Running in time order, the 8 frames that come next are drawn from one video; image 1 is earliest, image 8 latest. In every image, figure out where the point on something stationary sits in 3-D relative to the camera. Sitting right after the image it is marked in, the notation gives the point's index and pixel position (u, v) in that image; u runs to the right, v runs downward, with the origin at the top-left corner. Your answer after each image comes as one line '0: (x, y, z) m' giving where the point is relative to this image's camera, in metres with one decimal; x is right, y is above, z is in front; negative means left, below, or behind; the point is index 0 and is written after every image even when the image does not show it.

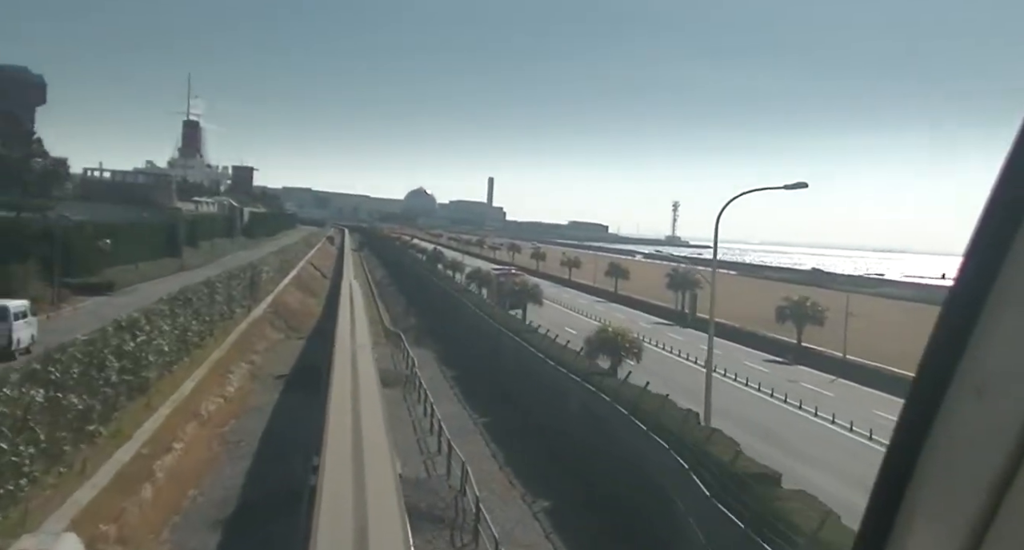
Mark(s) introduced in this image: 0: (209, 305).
0: (-8.4, -0.9, +19.2) m
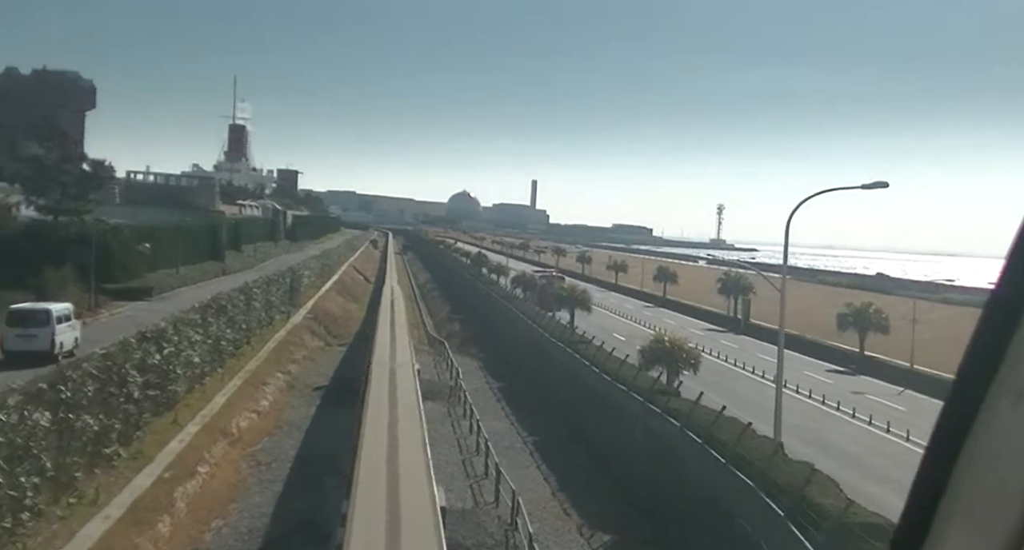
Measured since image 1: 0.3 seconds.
0: (-7.1, -1.1, +18.4) m
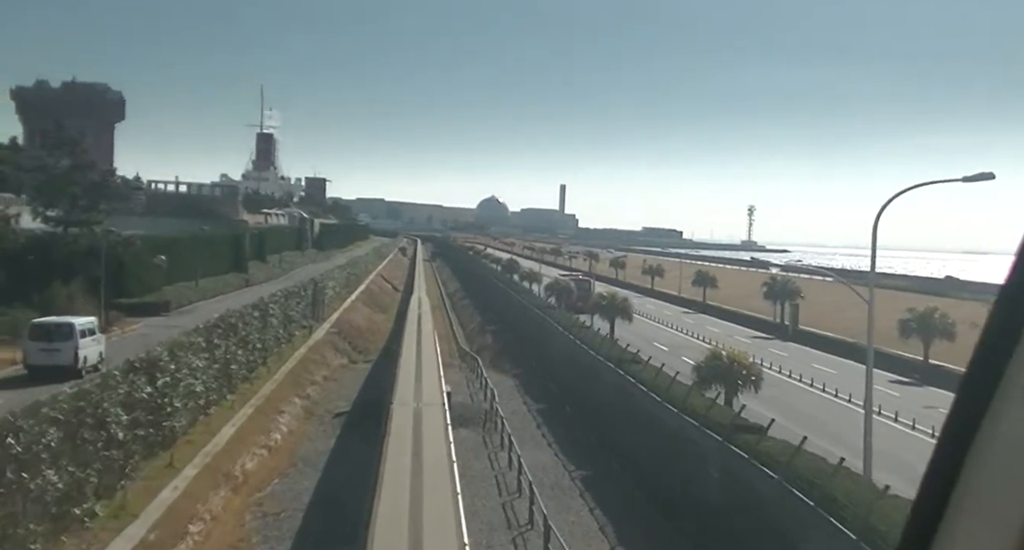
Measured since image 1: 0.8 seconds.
0: (-6.1, -1.4, +16.8) m
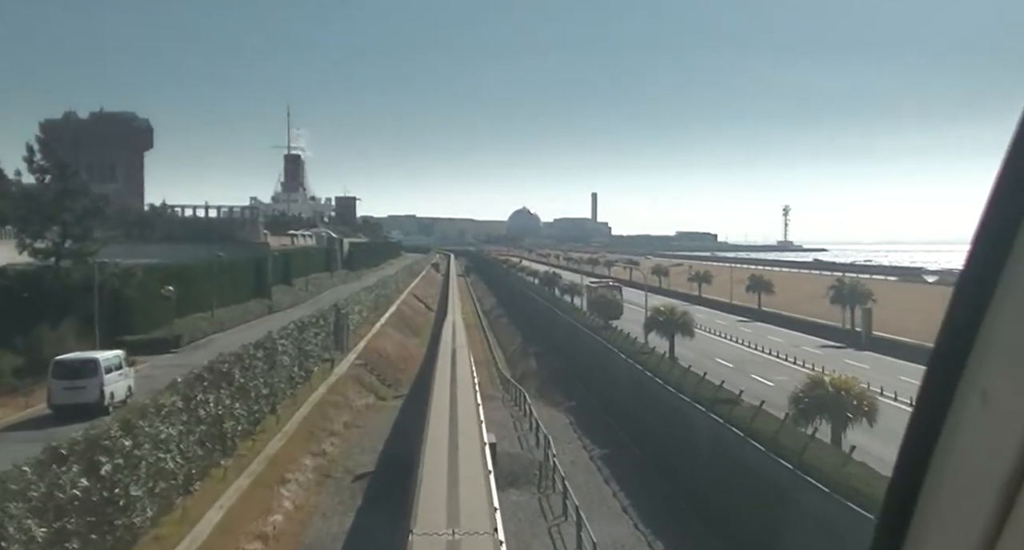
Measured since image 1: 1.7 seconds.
0: (-5.0, -2.1, +14.1) m
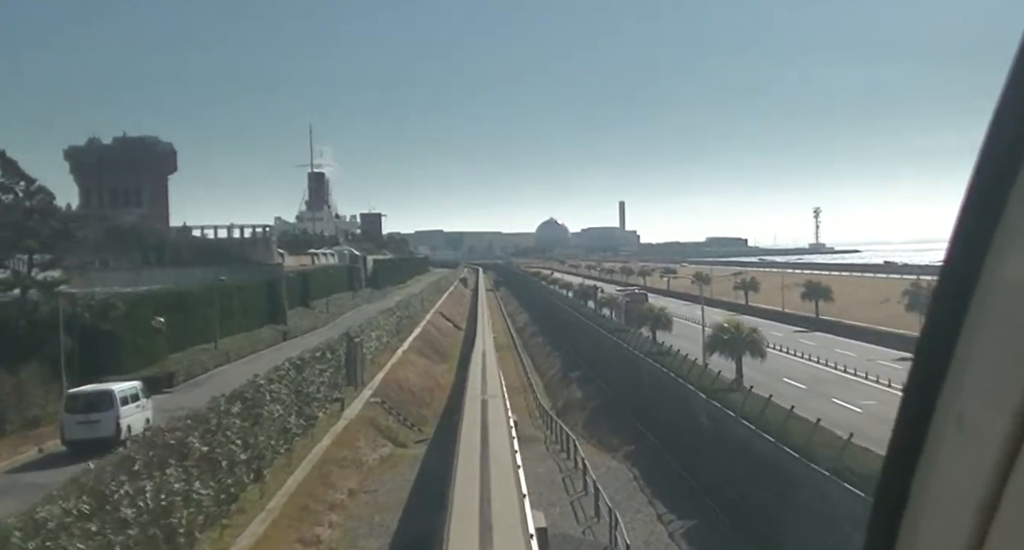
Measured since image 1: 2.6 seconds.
0: (-4.2, -2.6, +10.9) m
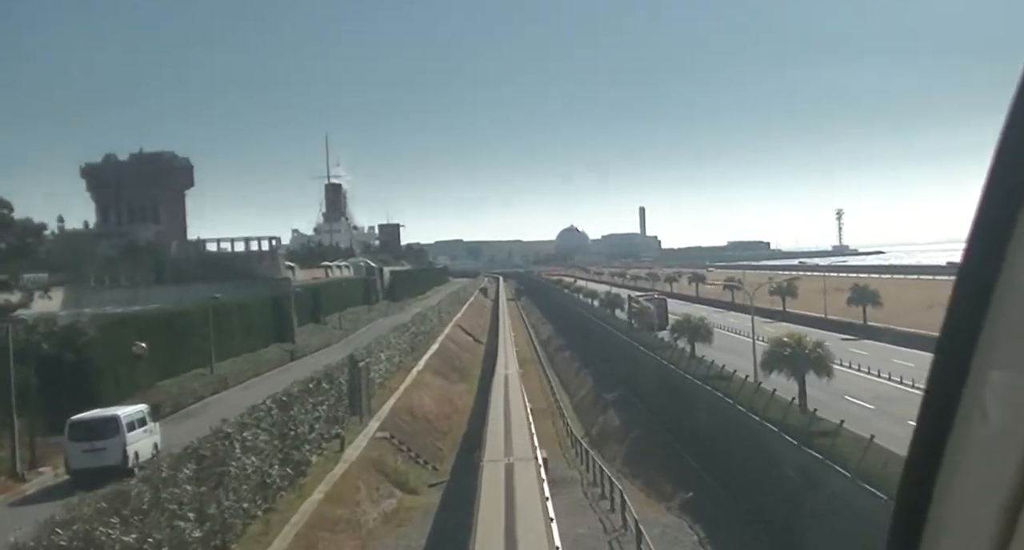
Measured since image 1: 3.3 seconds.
0: (-3.8, -2.8, +8.5) m
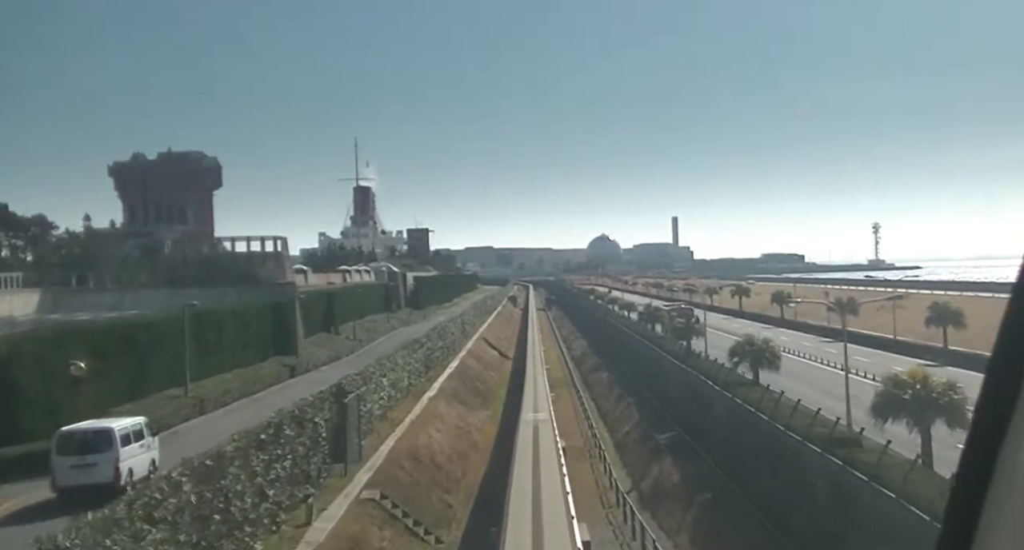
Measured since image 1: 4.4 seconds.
0: (-3.6, -2.9, +4.6) m
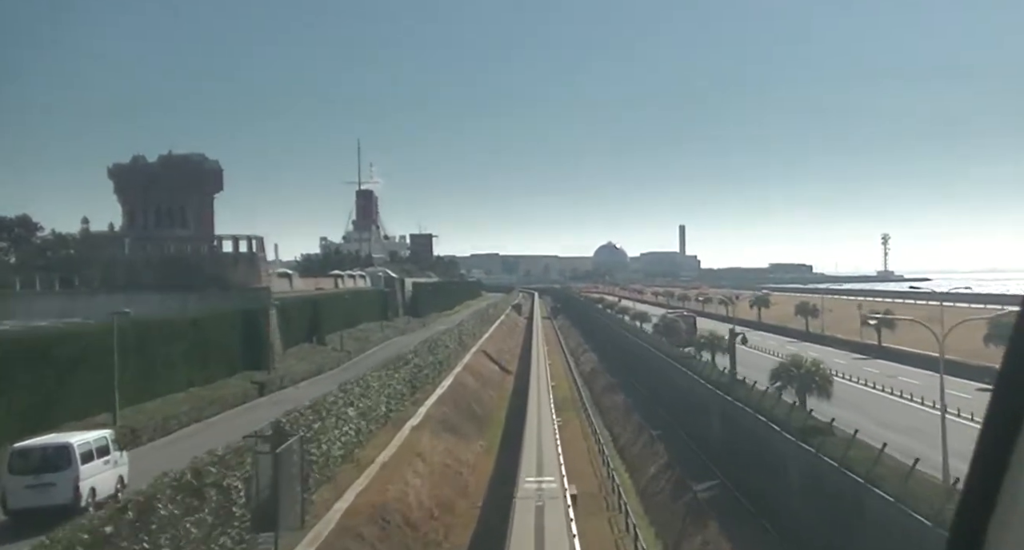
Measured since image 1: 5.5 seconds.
0: (-3.7, -2.8, +1.0) m
